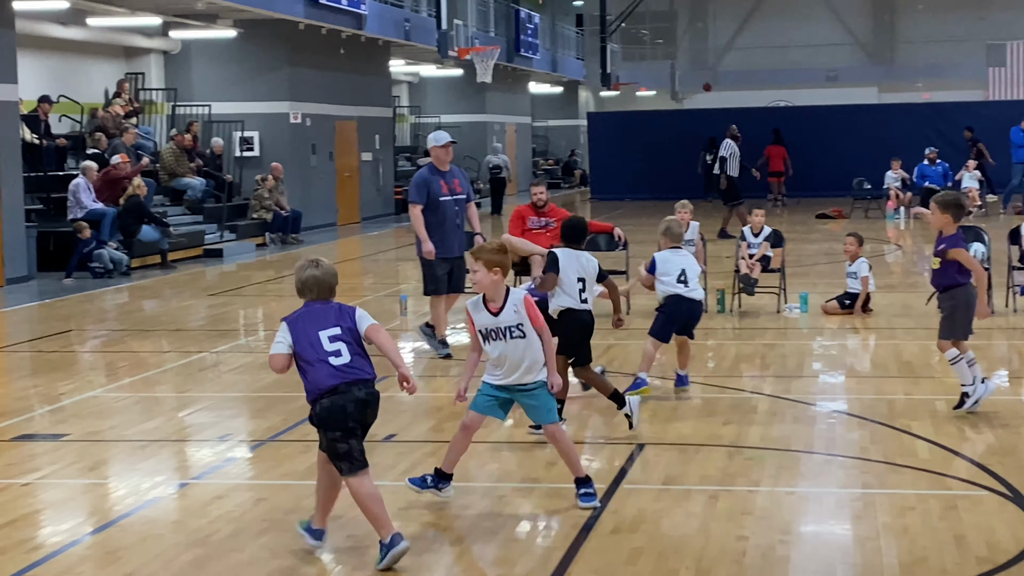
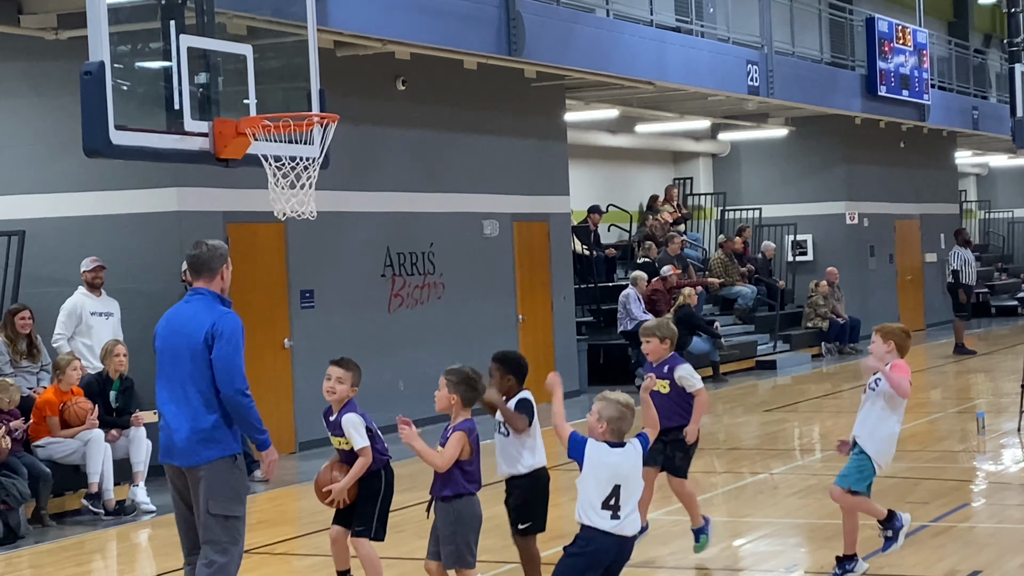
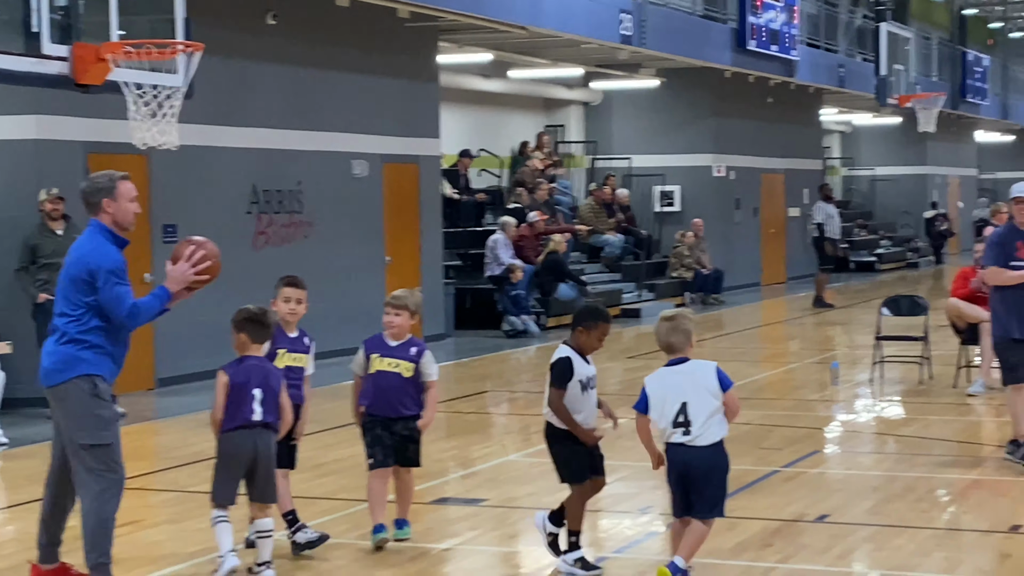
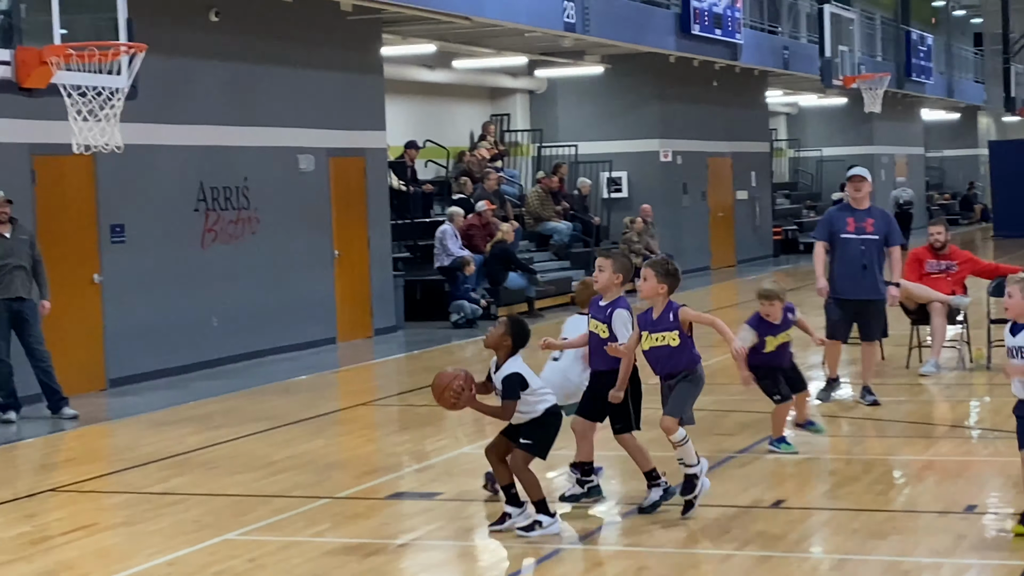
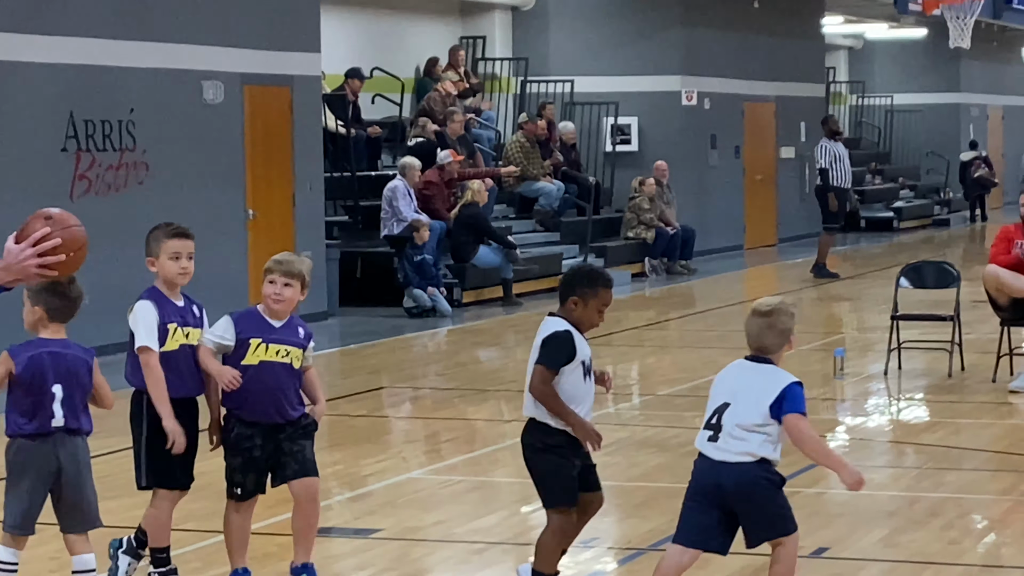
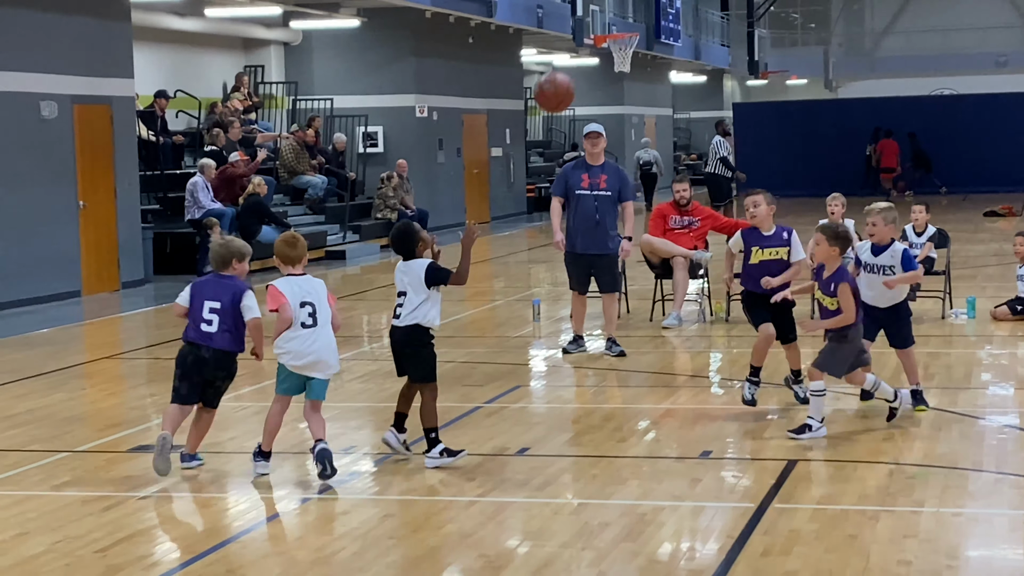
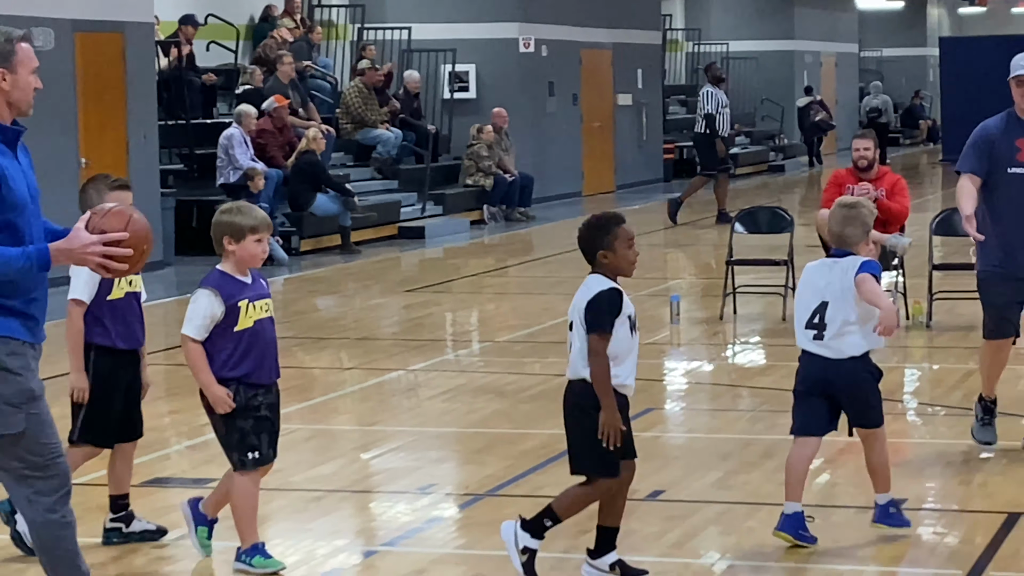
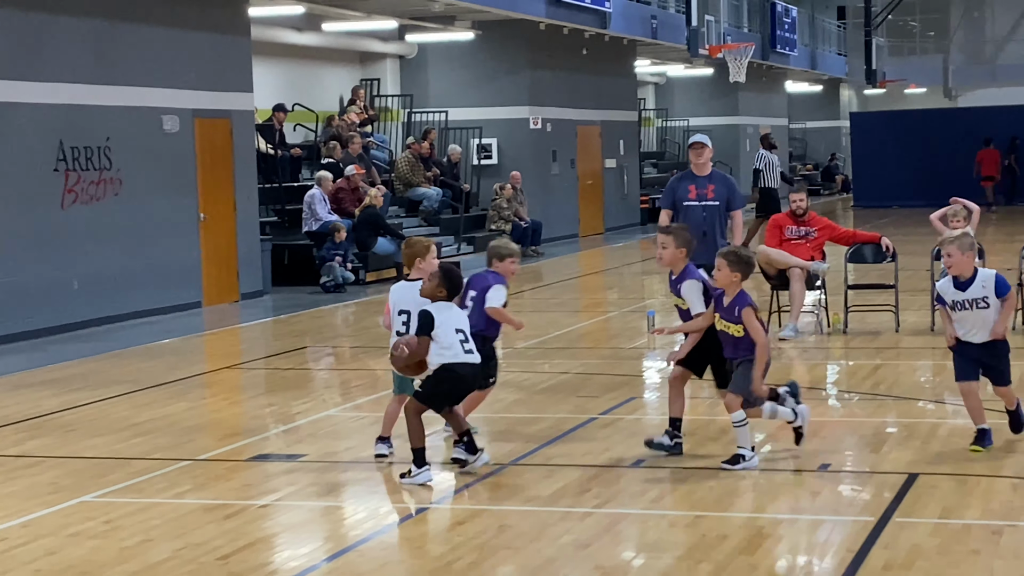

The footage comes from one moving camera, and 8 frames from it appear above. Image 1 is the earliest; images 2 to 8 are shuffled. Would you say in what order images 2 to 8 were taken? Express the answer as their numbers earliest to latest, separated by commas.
6, 8, 4, 2, 3, 5, 7
